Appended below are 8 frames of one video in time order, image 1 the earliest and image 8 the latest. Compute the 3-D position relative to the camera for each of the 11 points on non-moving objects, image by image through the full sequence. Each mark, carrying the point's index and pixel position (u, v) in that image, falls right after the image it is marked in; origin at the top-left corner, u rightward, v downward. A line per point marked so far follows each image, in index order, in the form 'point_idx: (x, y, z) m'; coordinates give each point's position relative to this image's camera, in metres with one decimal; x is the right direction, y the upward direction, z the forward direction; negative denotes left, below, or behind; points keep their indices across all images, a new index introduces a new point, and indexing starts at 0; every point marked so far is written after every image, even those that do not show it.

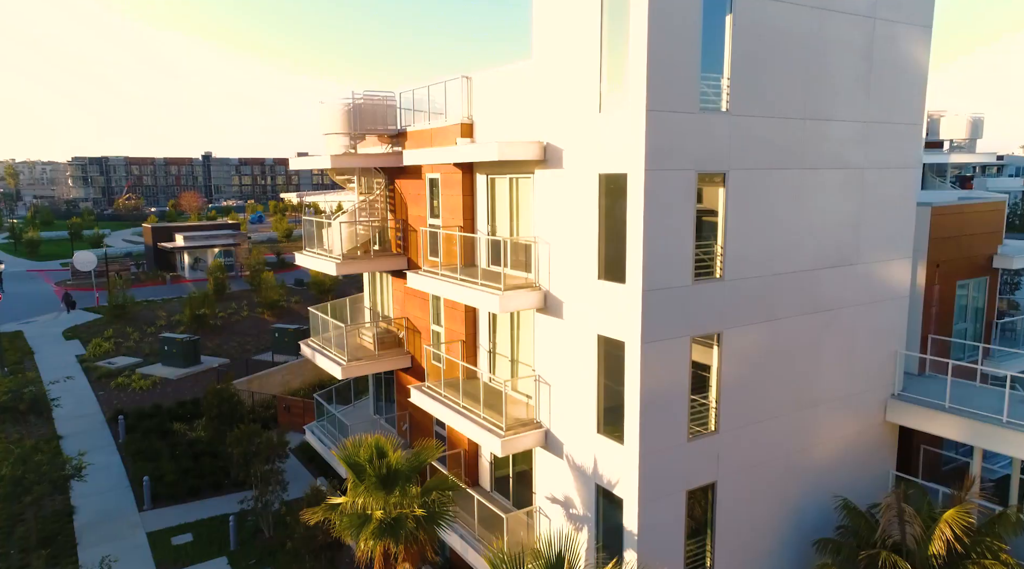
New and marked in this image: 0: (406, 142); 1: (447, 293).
0: (-2.5, +3.3, +17.1) m
1: (-1.2, -0.2, +13.8) m
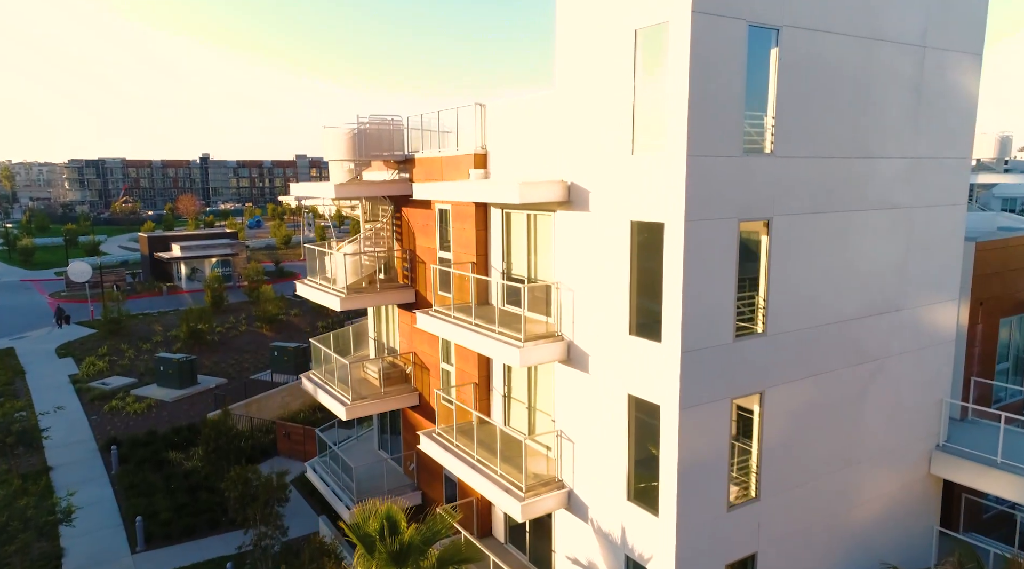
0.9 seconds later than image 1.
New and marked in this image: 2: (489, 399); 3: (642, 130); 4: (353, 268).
0: (-2.2, +2.5, +16.2) m
1: (-0.9, -1.0, +12.9) m
2: (-0.5, -2.3, +14.4) m
3: (+1.7, +2.0, +9.7) m
4: (-3.6, +0.4, +16.5) m
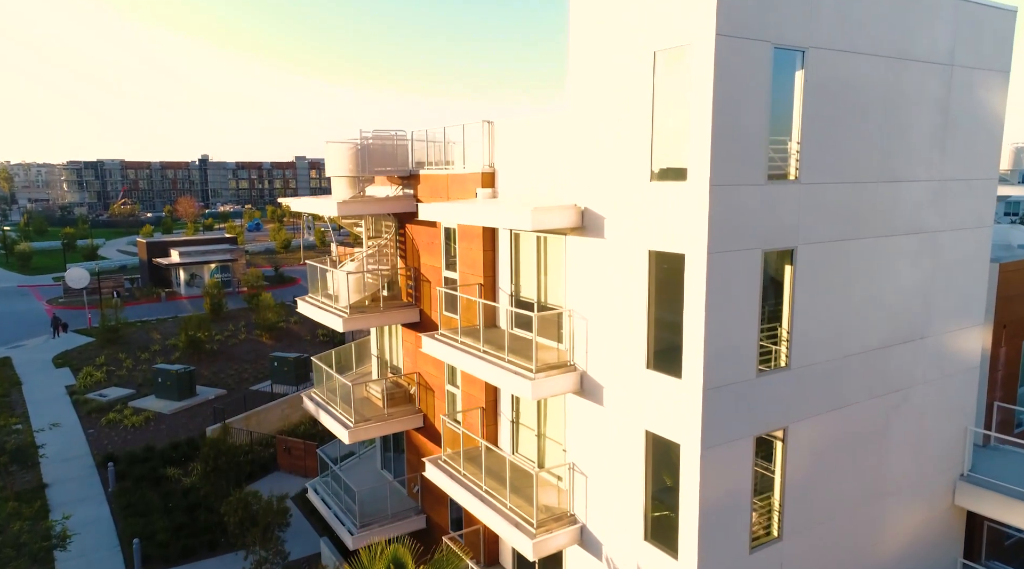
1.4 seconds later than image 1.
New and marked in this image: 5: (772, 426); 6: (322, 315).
0: (-2.0, +2.1, +15.7) m
1: (-0.8, -1.4, +12.5) m
2: (-0.3, -2.7, +14.0) m
3: (+1.9, +1.6, +9.3) m
4: (-3.4, -0.1, +16.0) m
5: (+3.4, -1.9, +9.7) m
6: (-4.4, -0.7, +16.9) m
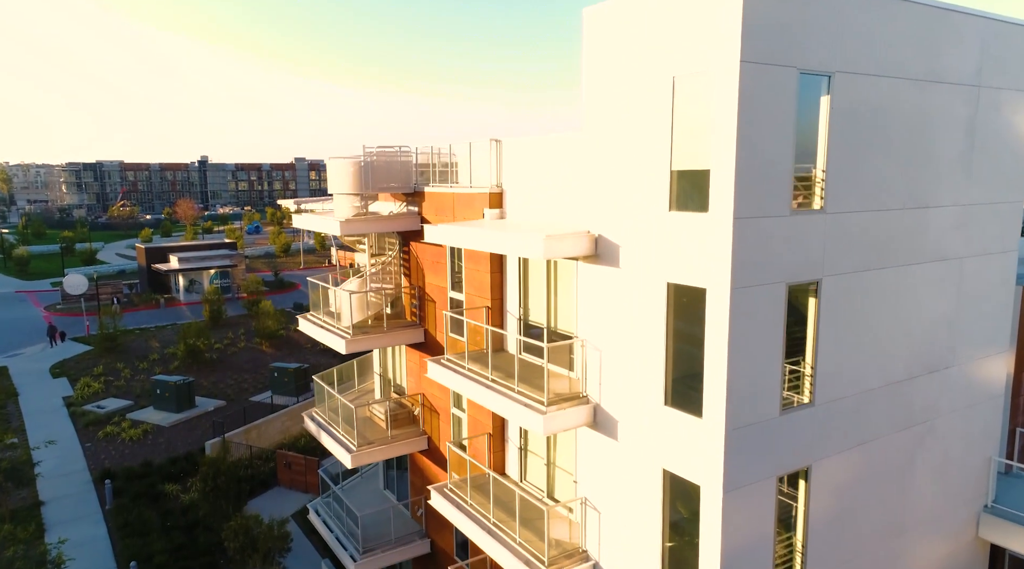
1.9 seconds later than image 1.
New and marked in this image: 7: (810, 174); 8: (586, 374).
0: (-1.9, +1.7, +15.3) m
1: (-0.6, -1.8, +12.1) m
2: (-0.1, -3.1, +13.6) m
3: (+2.0, +1.2, +8.9) m
4: (-3.3, -0.5, +15.6) m
5: (+3.6, -2.3, +9.3) m
6: (-4.3, -1.1, +16.5) m
7: (+3.6, +1.3, +8.9) m
8: (+1.1, -1.3, +10.8) m
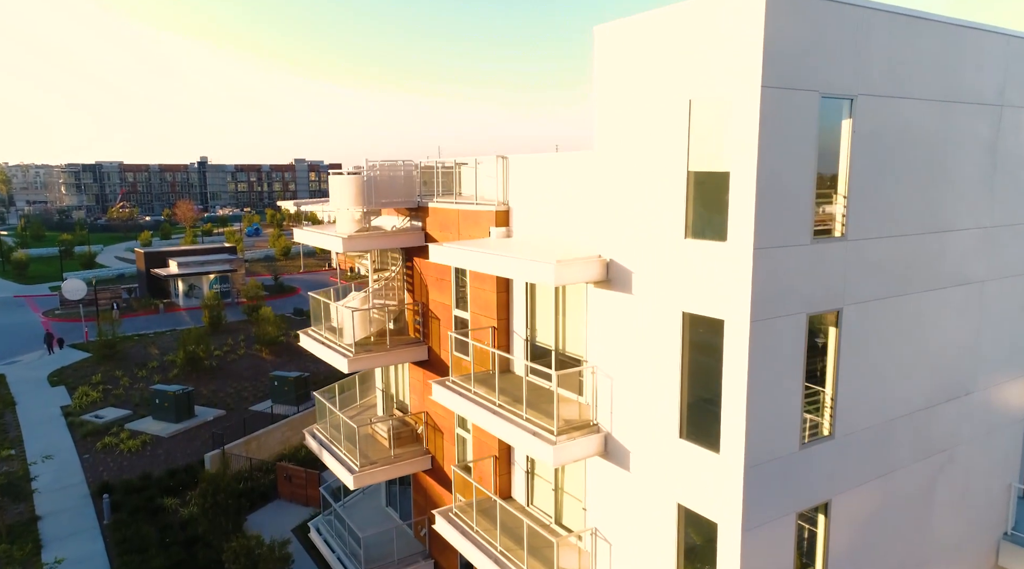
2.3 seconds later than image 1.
0: (-1.8, +1.4, +15.0) m
1: (-0.5, -2.2, +11.7) m
2: (0.0, -3.5, +13.3) m
3: (+2.2, +0.8, +8.6) m
4: (-3.2, -0.8, +15.3) m
5: (+3.7, -2.6, +9.0) m
6: (-4.1, -1.5, +16.2) m
7: (+3.7, +1.0, +8.6) m
8: (+1.2, -1.7, +10.5) m
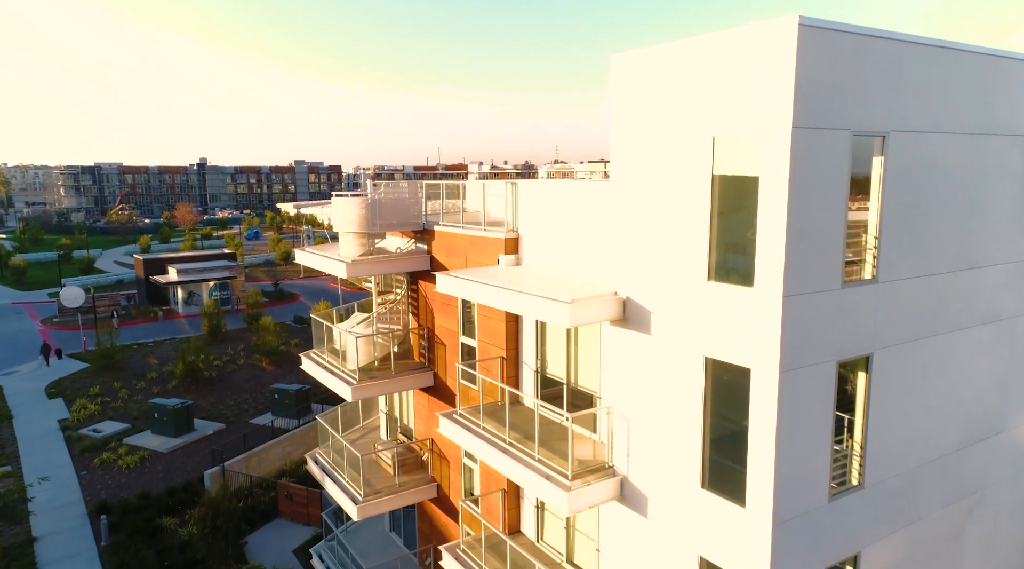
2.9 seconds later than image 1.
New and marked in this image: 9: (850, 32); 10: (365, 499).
0: (-1.6, +0.9, +14.6) m
1: (-0.3, -2.7, +11.3) m
2: (+0.1, -4.0, +12.9) m
3: (+2.3, +0.3, +8.2) m
4: (-3.0, -1.3, +14.9) m
5: (+3.9, -3.1, +8.6) m
6: (-4.0, -2.0, +15.8) m
7: (+3.9, +0.5, +8.2) m
8: (+1.4, -2.2, +10.1) m
9: (+3.5, +2.6, +7.5) m
10: (-3.0, -4.3, +14.9) m
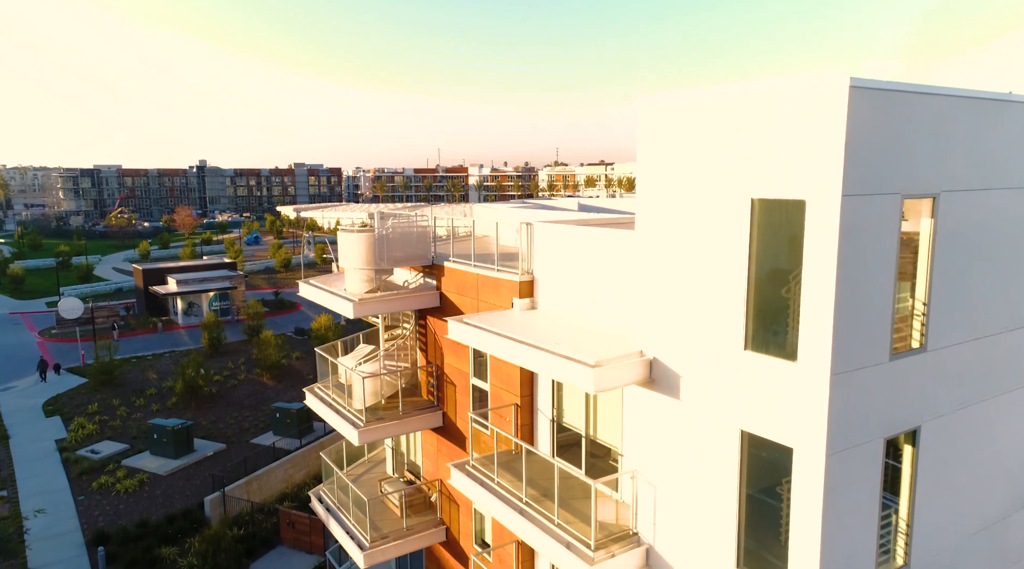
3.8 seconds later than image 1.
0: (-1.4, +0.1, +14.1) m
1: (-0.1, -3.4, +10.8) m
2: (+0.4, -4.7, +12.3) m
3: (+2.6, -0.4, +7.6) m
4: (-2.8, -2.1, +14.4) m
5: (+4.1, -3.9, +8.0) m
6: (-3.7, -2.7, +15.3) m
7: (+4.1, -0.2, +7.6) m
8: (+1.6, -2.9, +9.5) m
9: (+3.7, +1.8, +6.9) m
10: (-2.7, -5.1, +14.4) m
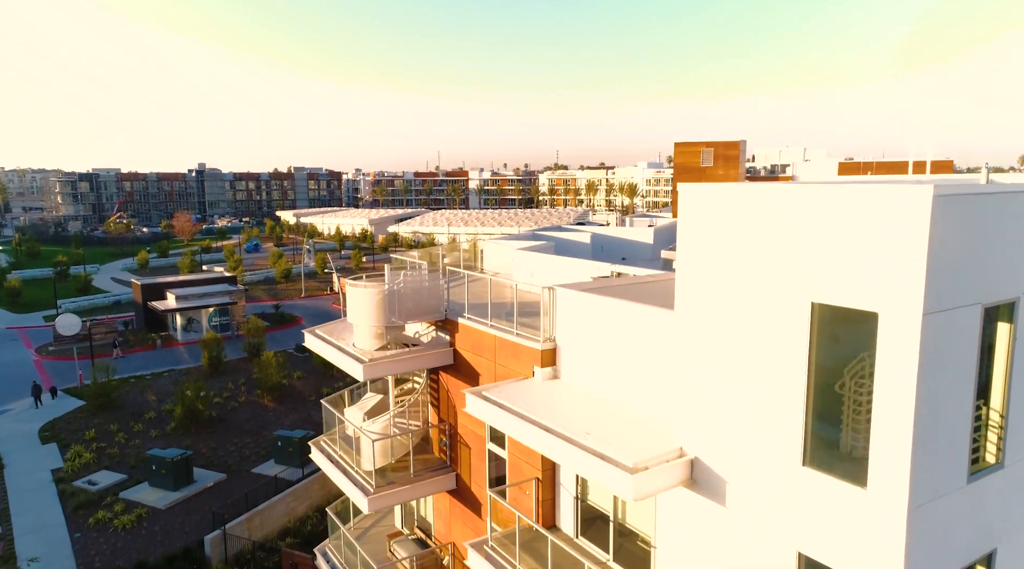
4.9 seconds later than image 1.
0: (-1.0, -0.9, +13.3) m
1: (+0.2, -4.4, +10.1) m
2: (+0.7, -5.7, +11.6) m
3: (+2.9, -1.4, +6.9) m
4: (-2.4, -3.1, +13.6) m
5: (+4.5, -4.9, +7.3) m
6: (-3.4, -3.7, +14.5) m
7: (+4.5, -1.3, +6.9) m
8: (+1.9, -3.9, +8.8) m
9: (+4.0, +0.8, +6.2) m
10: (-2.4, -6.1, +13.6) m
